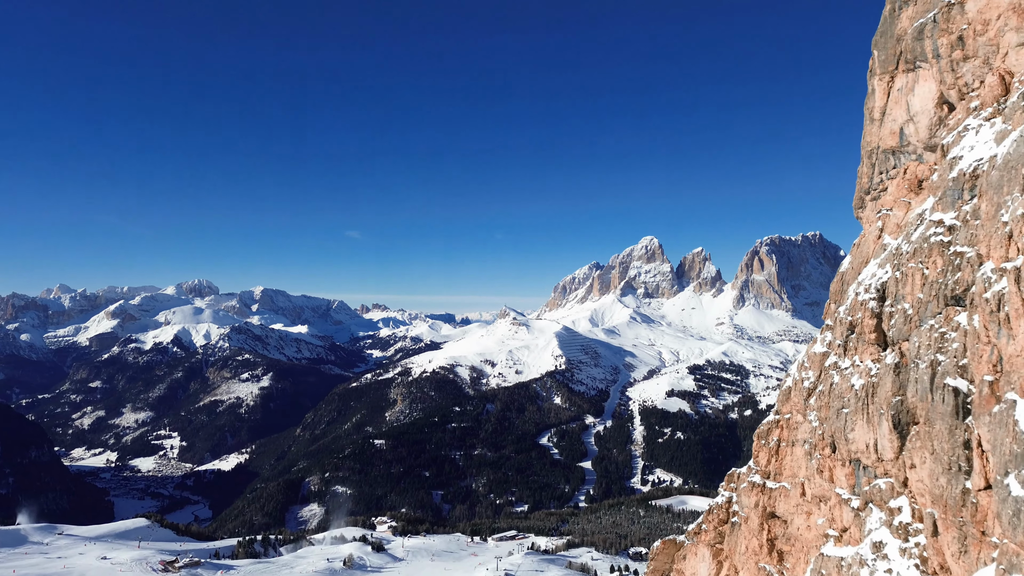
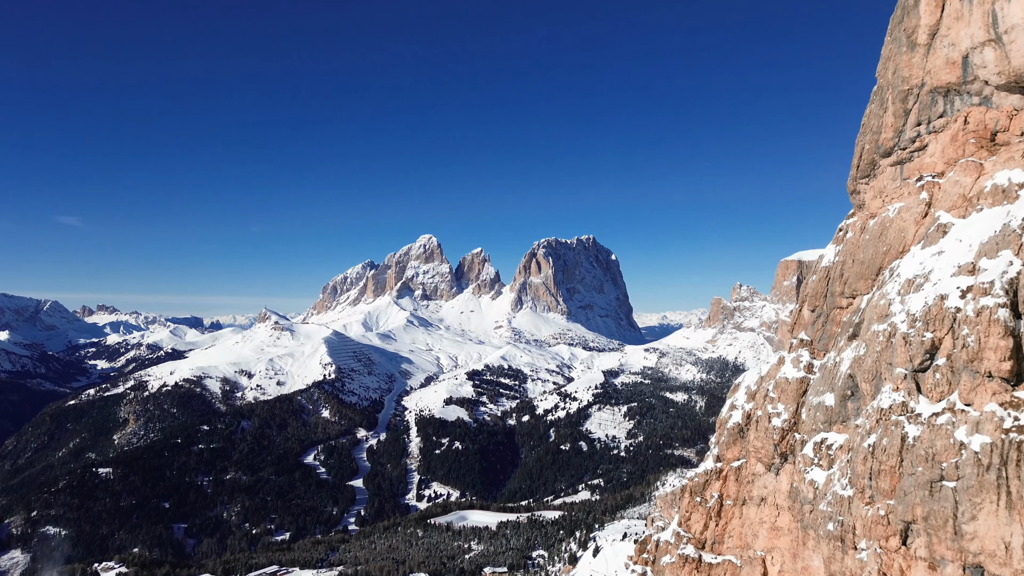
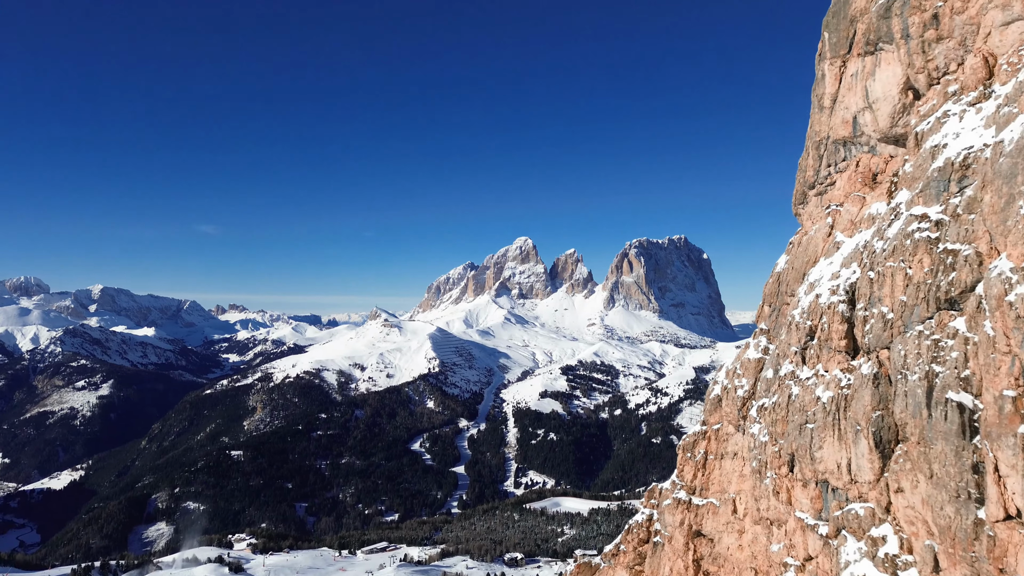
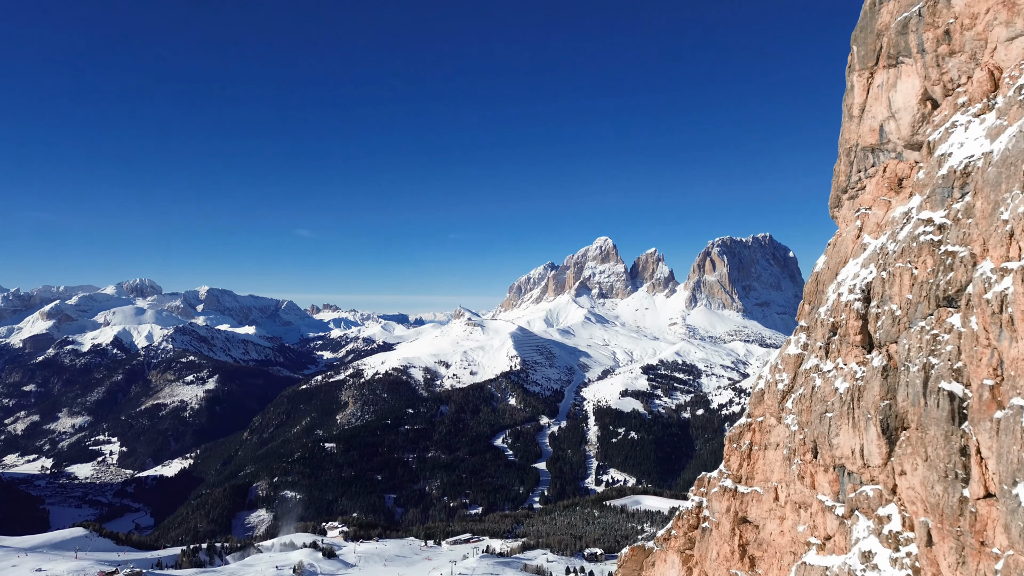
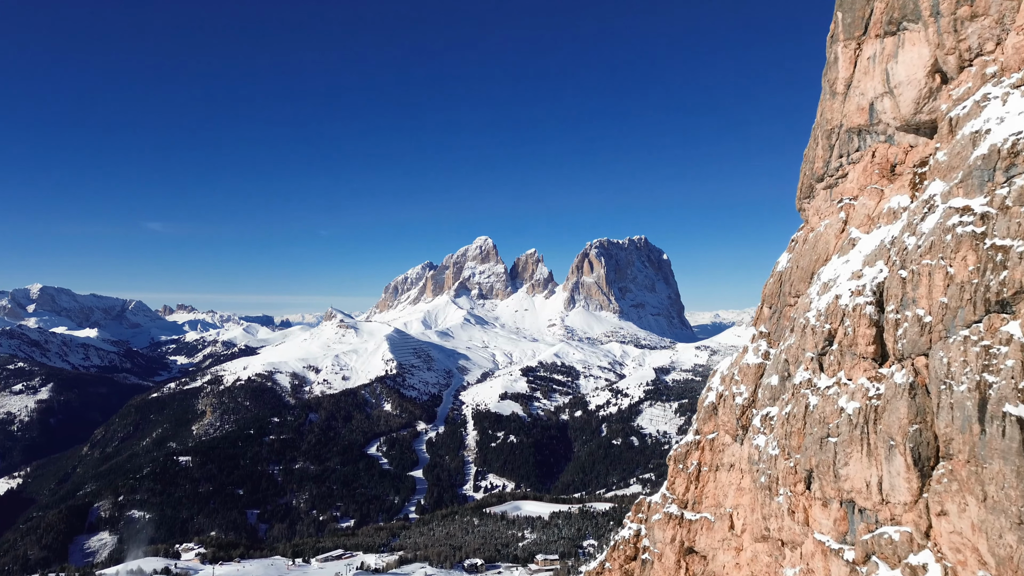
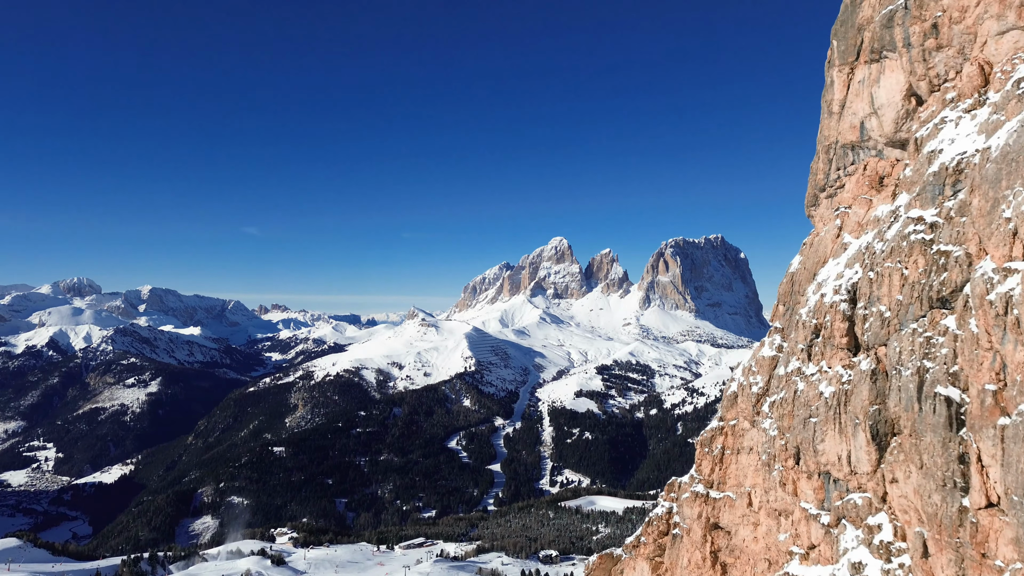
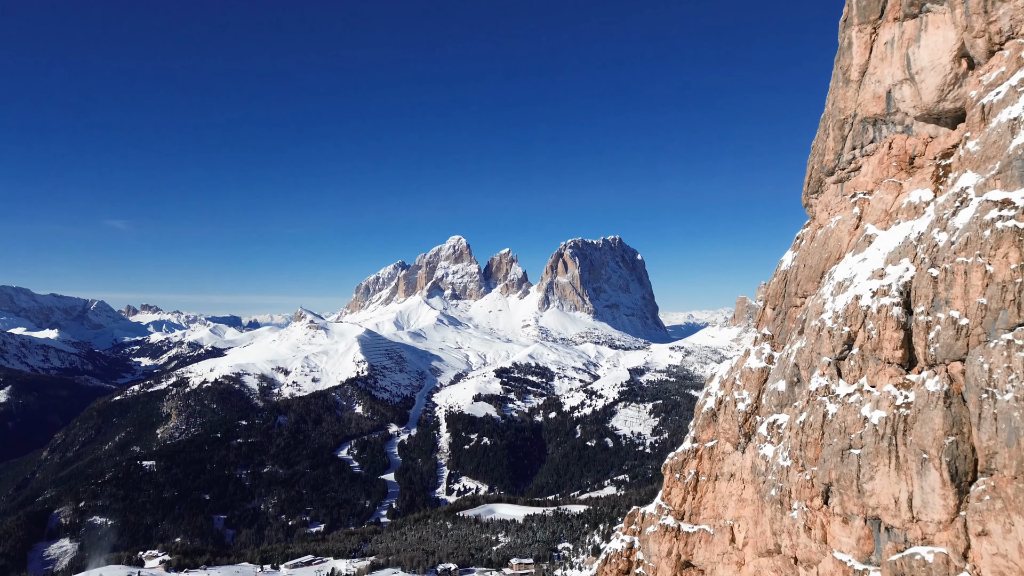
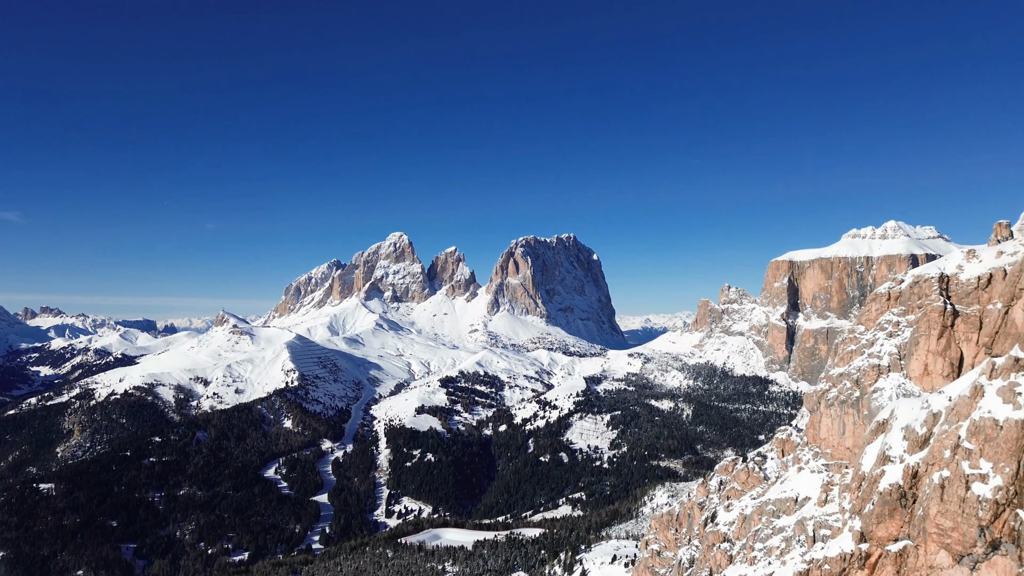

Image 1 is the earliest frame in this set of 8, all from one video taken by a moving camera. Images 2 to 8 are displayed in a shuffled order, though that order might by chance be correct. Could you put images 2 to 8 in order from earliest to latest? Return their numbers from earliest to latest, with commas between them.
4, 6, 3, 5, 7, 2, 8
